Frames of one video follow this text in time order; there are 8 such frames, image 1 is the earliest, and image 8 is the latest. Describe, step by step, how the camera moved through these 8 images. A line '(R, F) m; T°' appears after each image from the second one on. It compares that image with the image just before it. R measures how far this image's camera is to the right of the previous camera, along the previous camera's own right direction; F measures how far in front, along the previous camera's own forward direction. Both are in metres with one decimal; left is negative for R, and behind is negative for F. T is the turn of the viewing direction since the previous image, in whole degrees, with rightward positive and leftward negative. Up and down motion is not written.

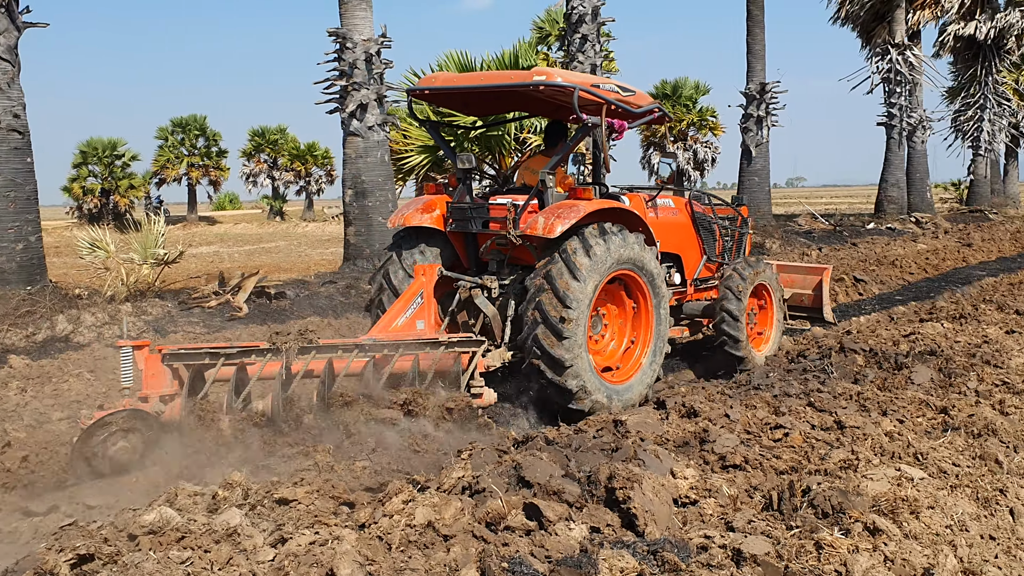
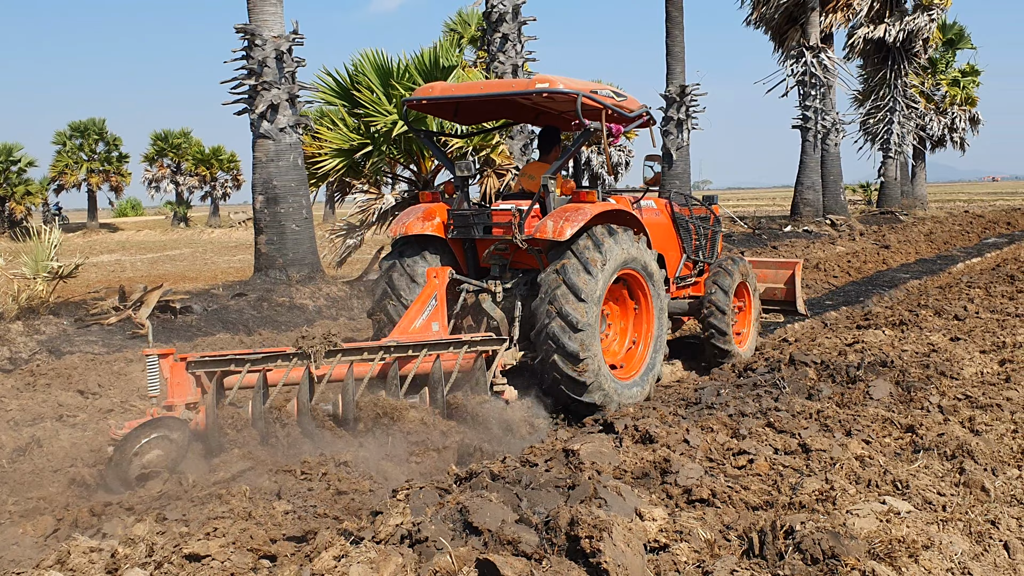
(-0.1, +0.4) m; +4°
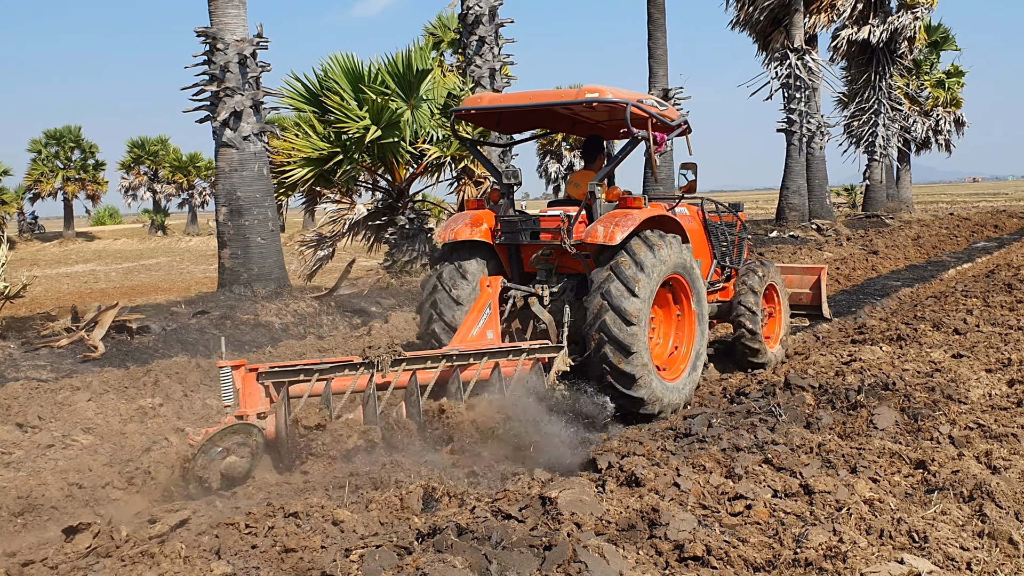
(0.0, +0.4) m; +1°
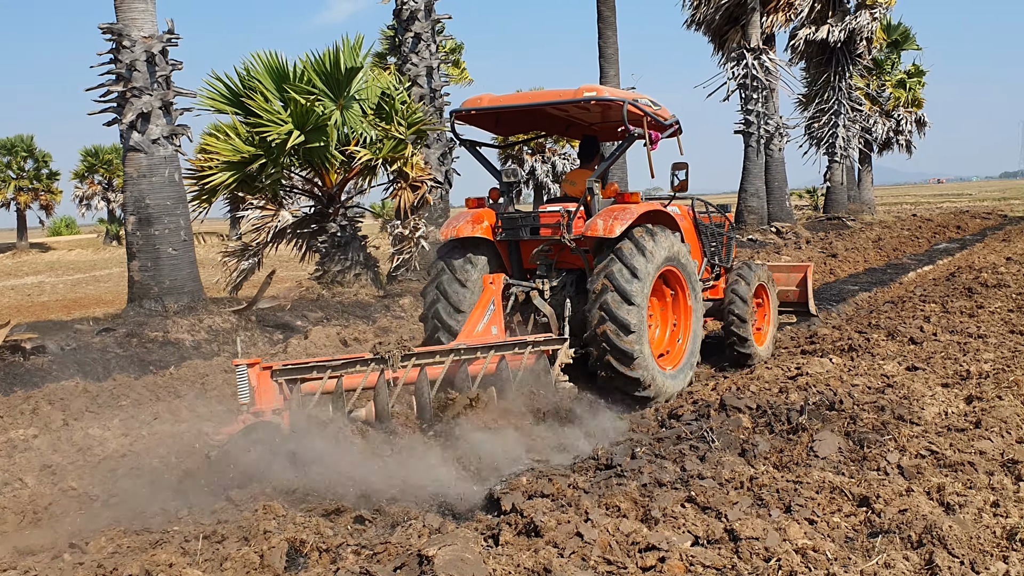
(+0.3, +0.5) m; +1°
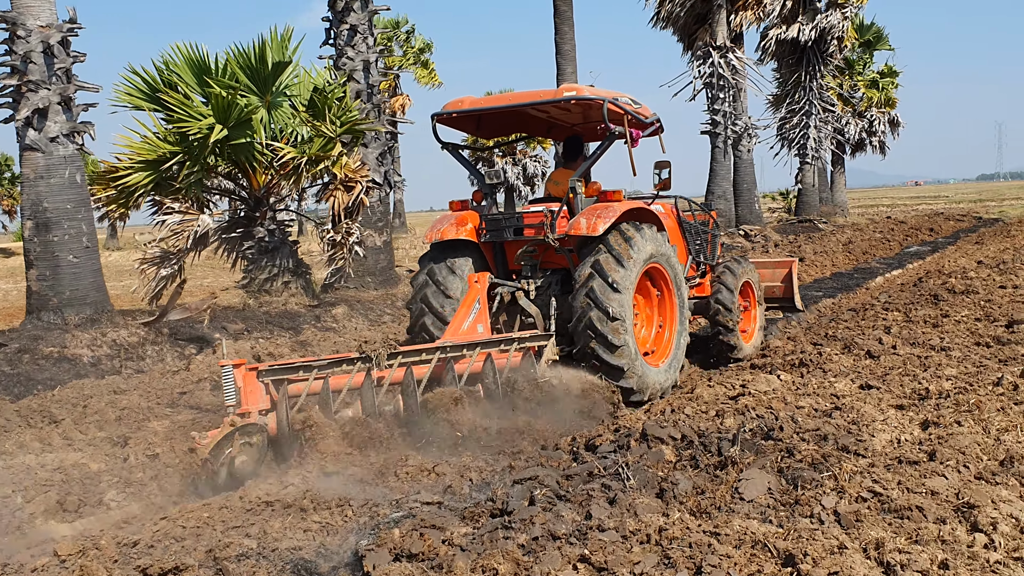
(+0.3, +0.6) m; +1°
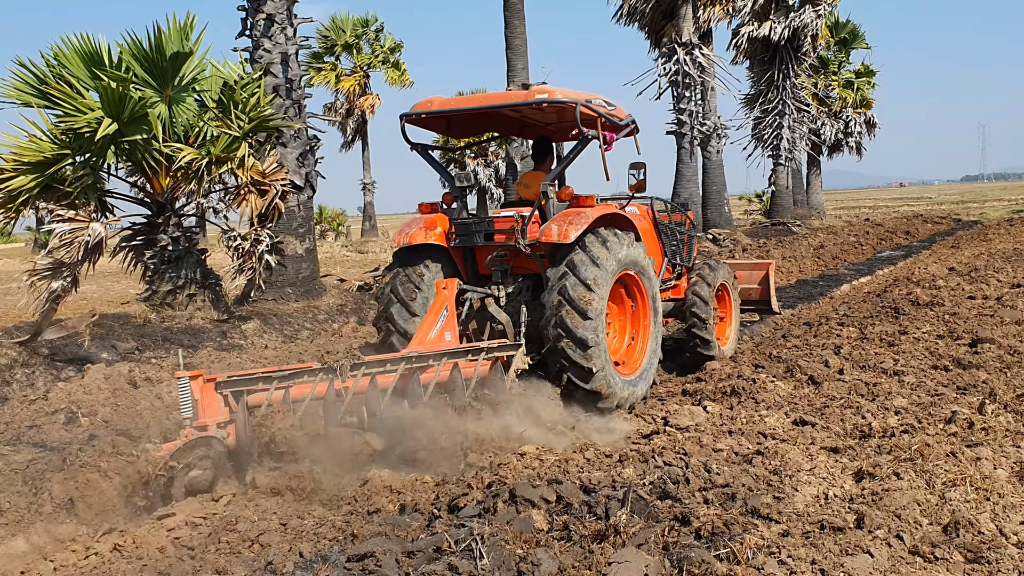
(+0.4, +0.7) m; +1°
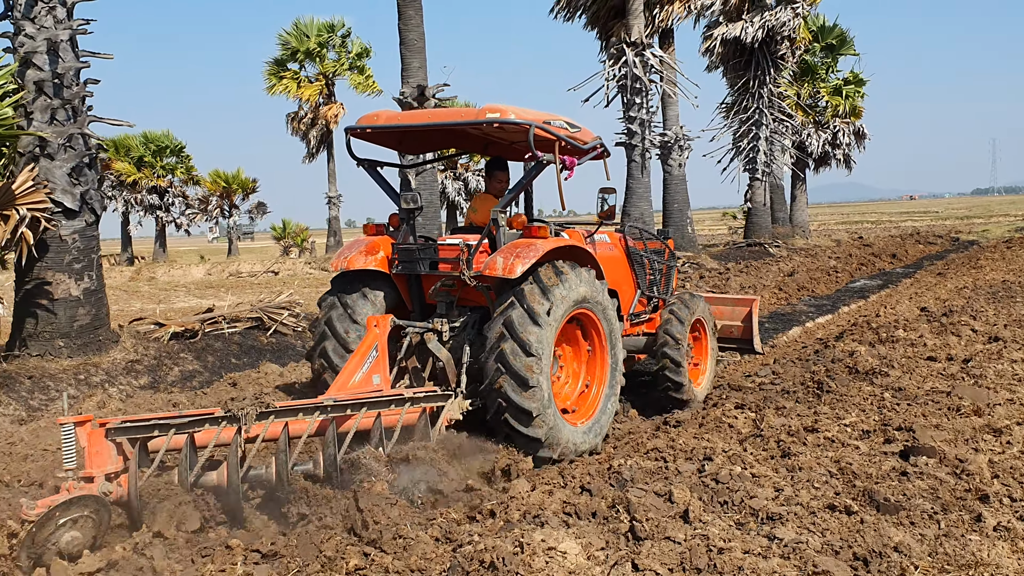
(+1.1, +1.9) m; 0°
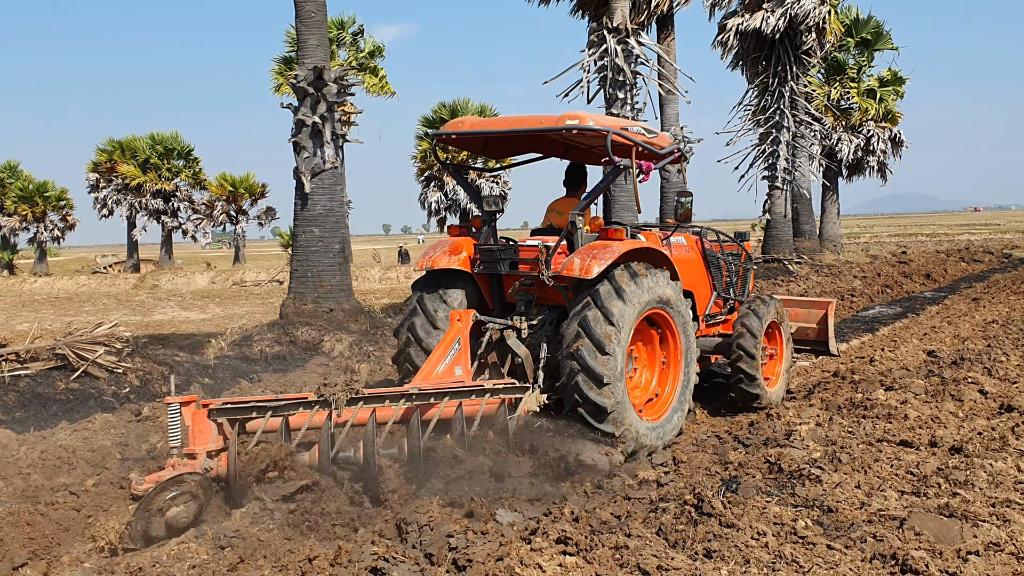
(+1.1, +1.9) m; -3°
